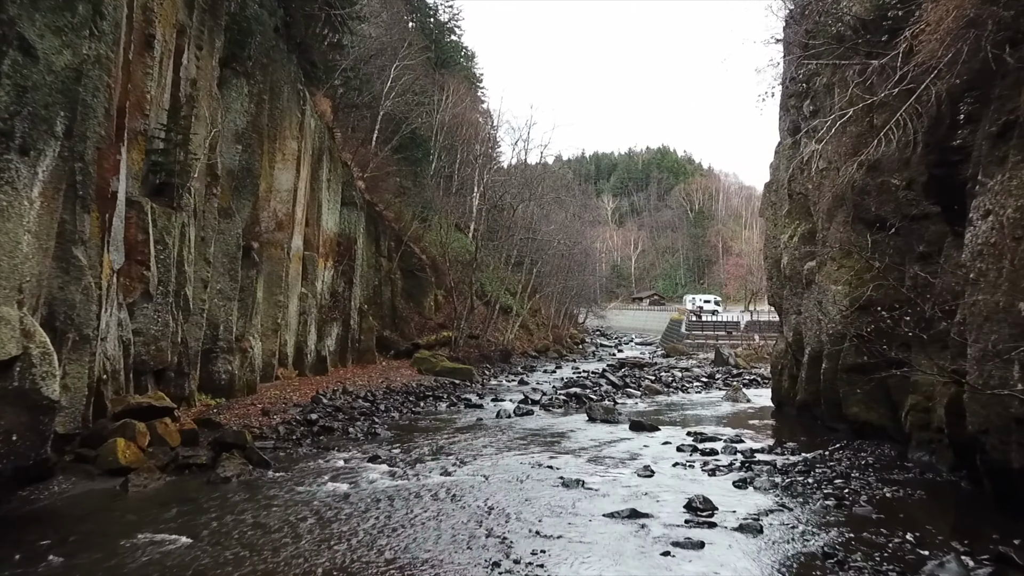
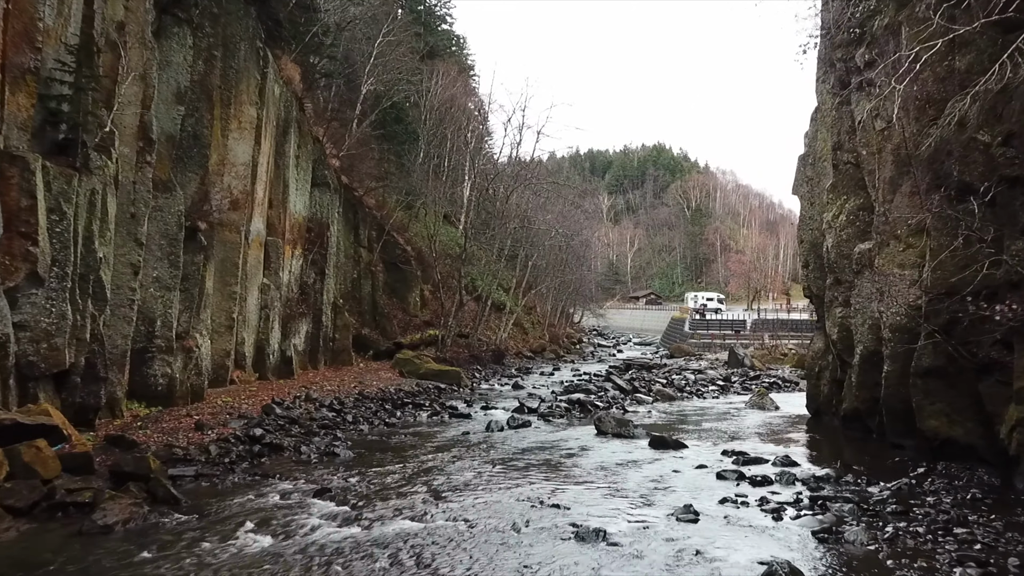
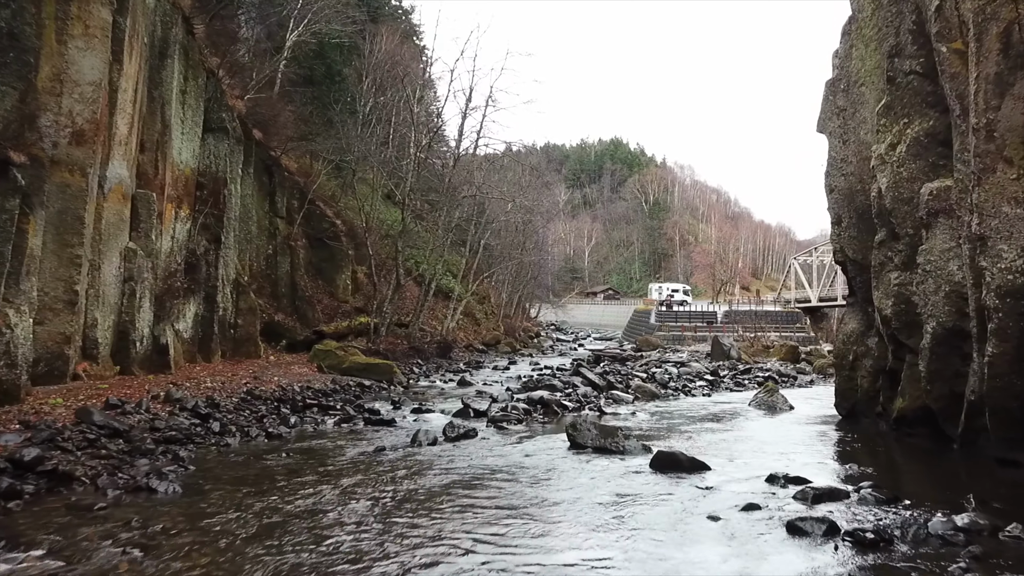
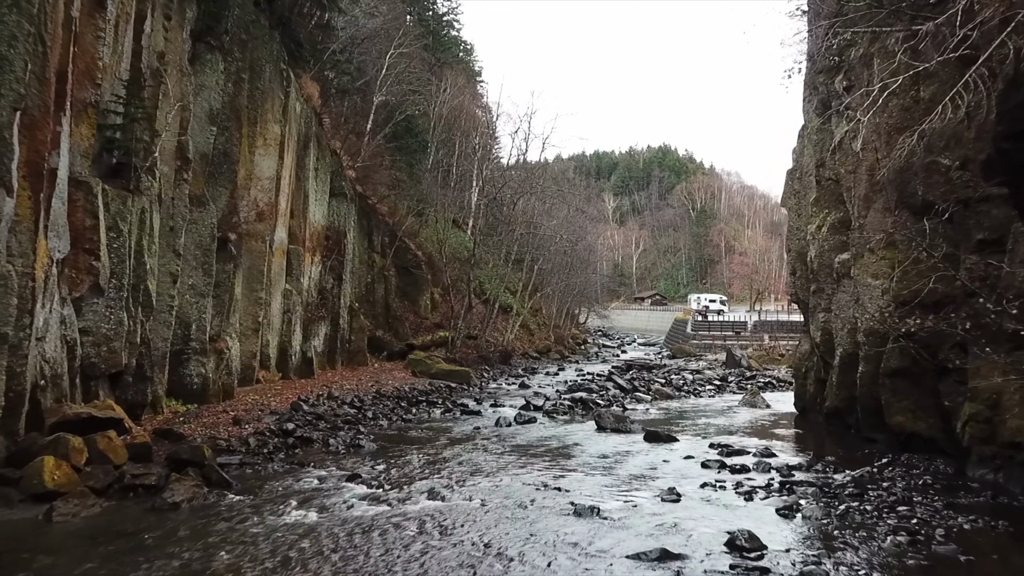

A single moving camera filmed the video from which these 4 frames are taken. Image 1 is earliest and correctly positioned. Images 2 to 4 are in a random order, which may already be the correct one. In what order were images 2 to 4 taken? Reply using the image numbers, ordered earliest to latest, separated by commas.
4, 2, 3
